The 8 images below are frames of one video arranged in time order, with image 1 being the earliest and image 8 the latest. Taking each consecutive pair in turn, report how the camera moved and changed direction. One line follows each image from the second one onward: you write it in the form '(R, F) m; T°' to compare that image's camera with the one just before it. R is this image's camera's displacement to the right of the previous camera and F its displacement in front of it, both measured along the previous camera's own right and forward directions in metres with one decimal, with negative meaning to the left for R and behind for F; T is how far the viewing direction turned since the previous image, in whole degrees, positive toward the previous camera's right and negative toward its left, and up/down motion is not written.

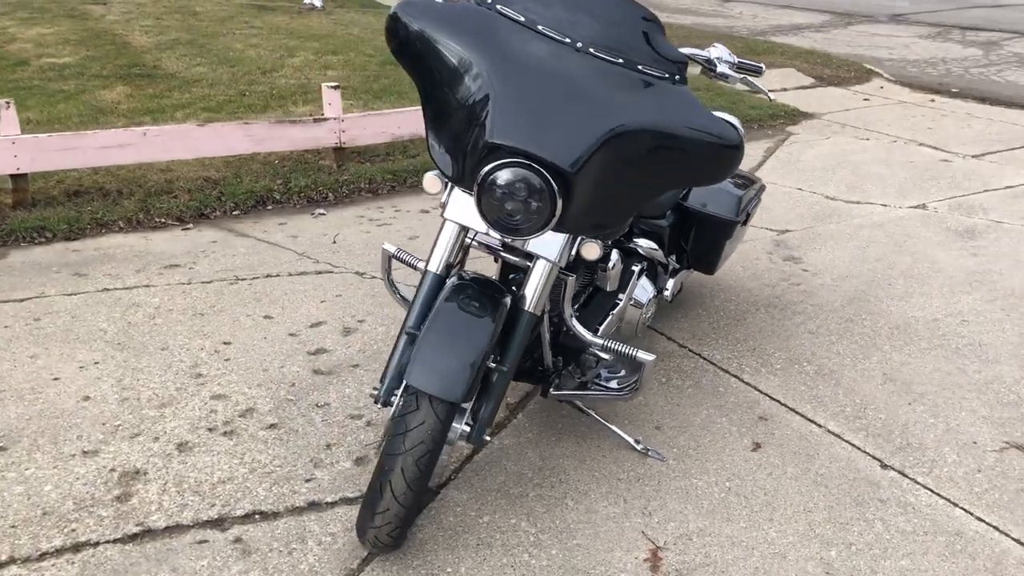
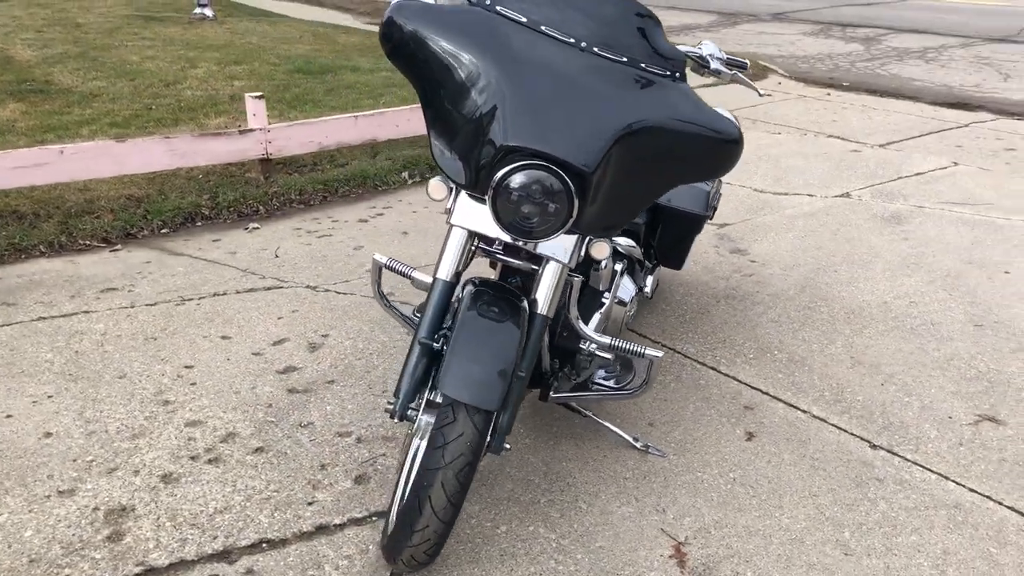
(-0.3, +0.1) m; +7°
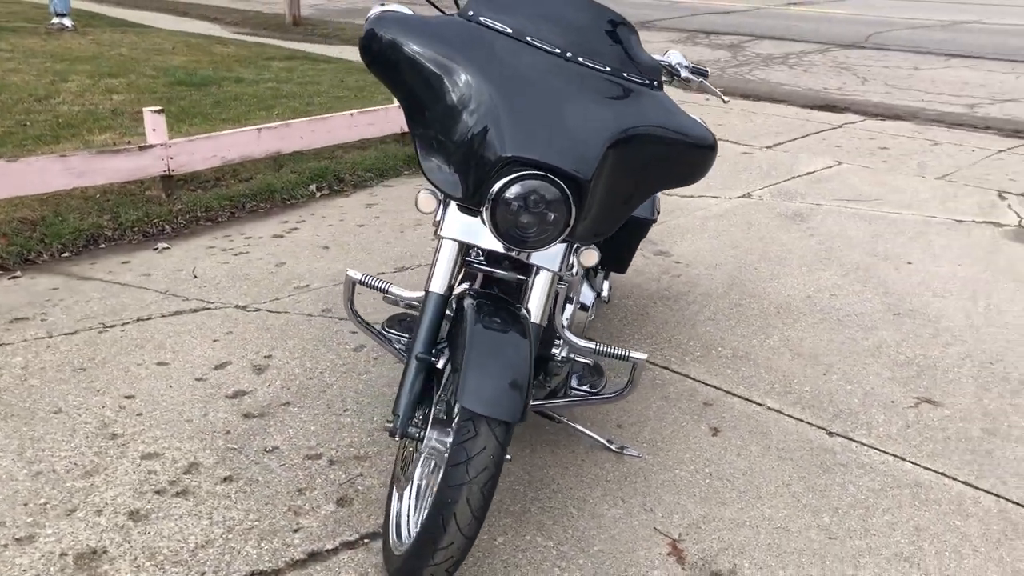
(-0.3, 0.0) m; +8°
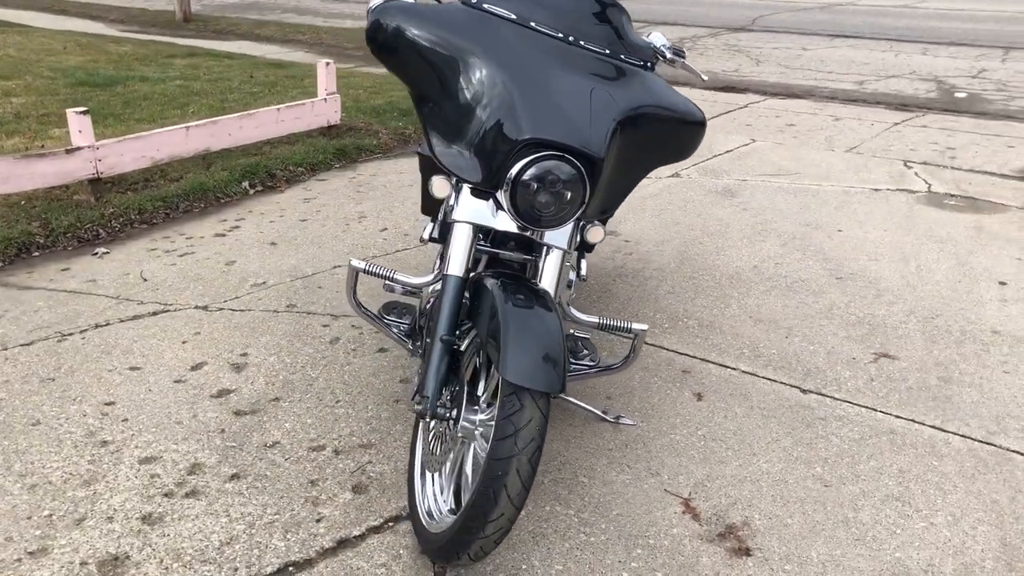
(-0.3, -0.1) m; +7°
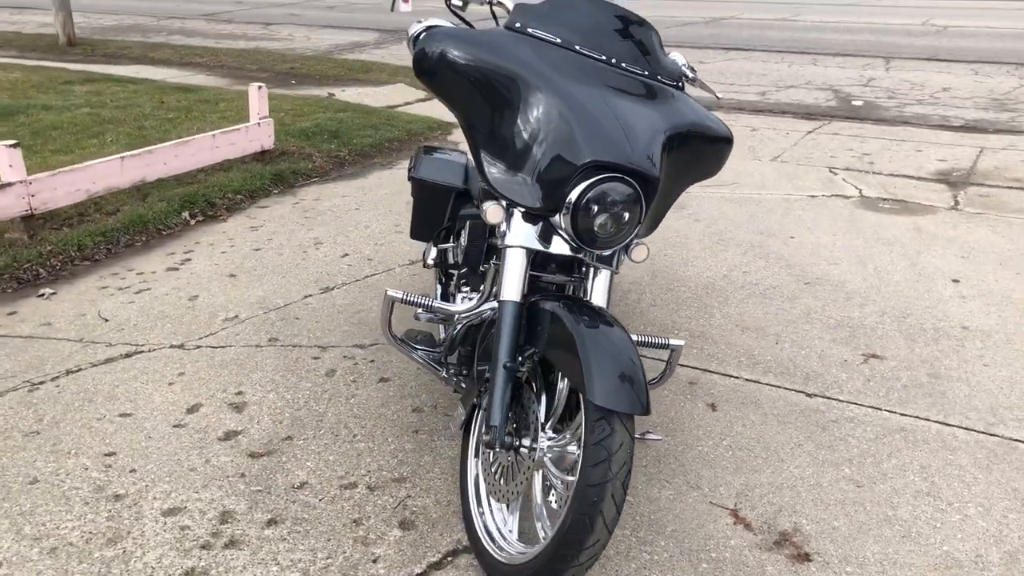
(-0.5, 0.0) m; +7°
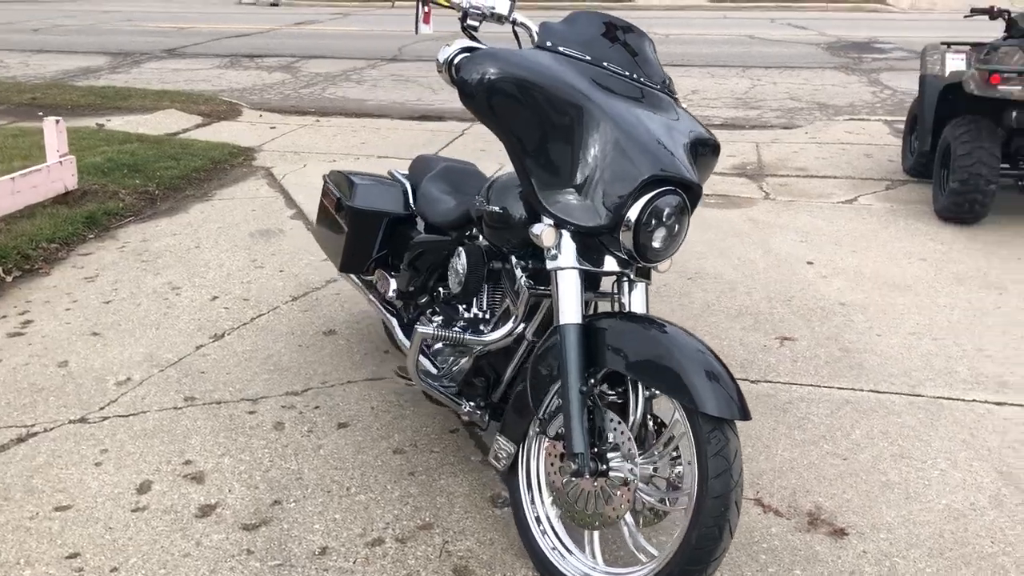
(-0.9, +0.2) m; +17°
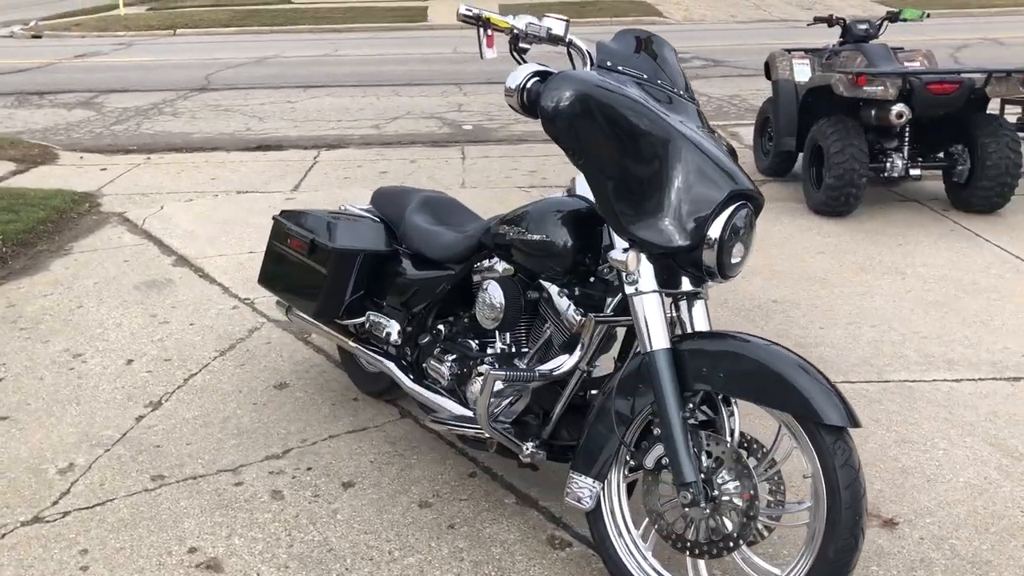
(-0.7, +0.2) m; +13°
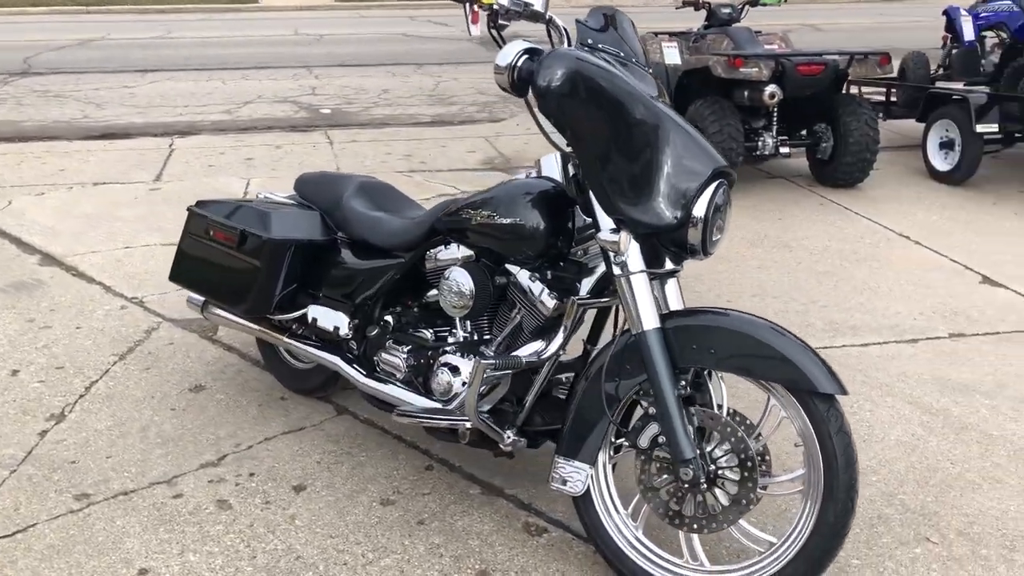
(-0.4, +0.1) m; +10°
